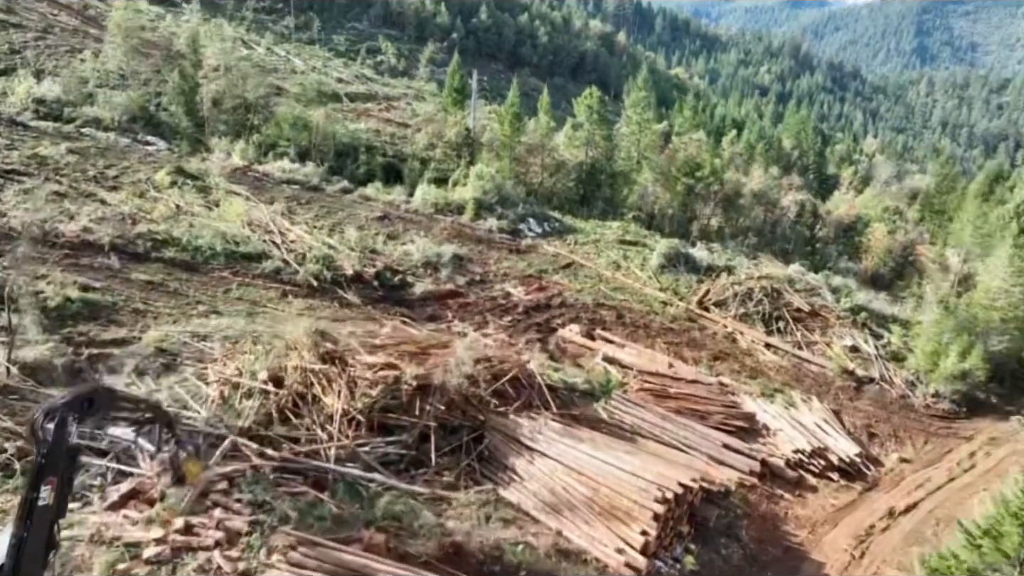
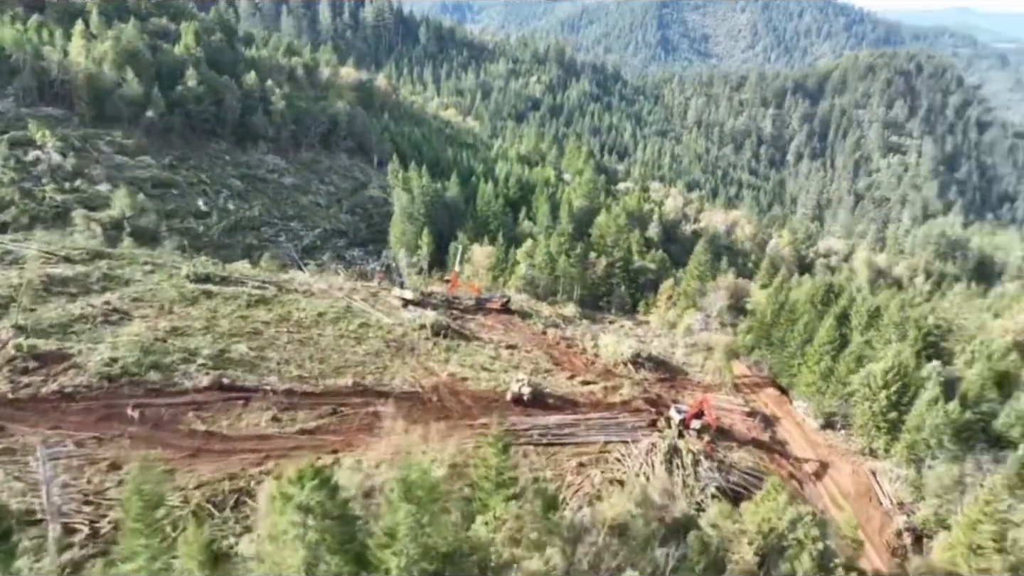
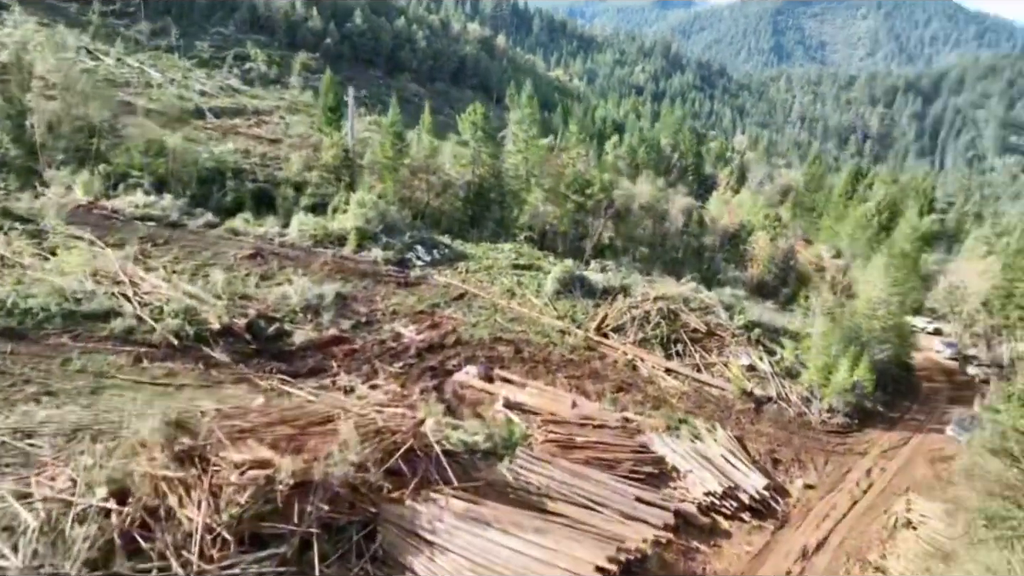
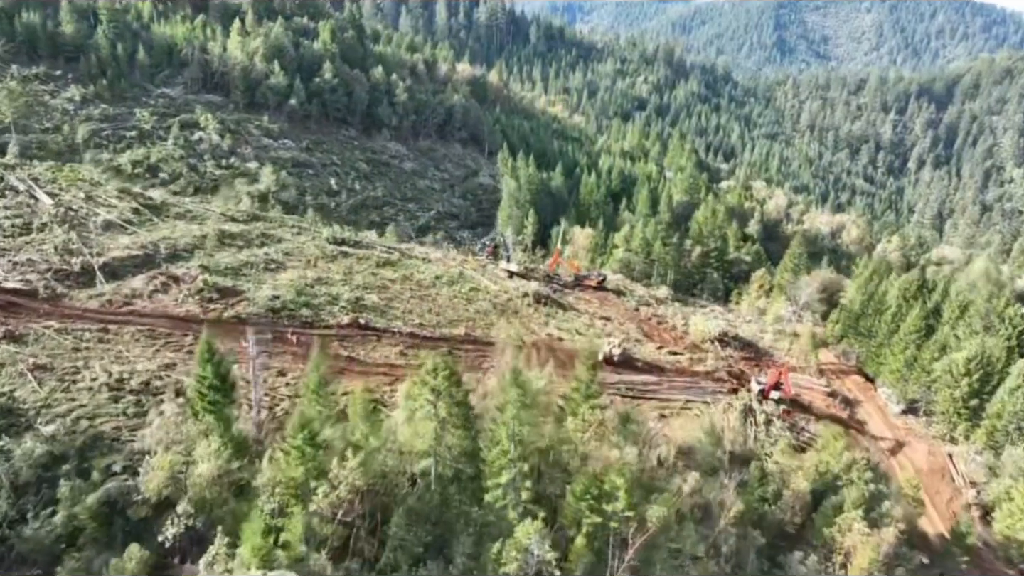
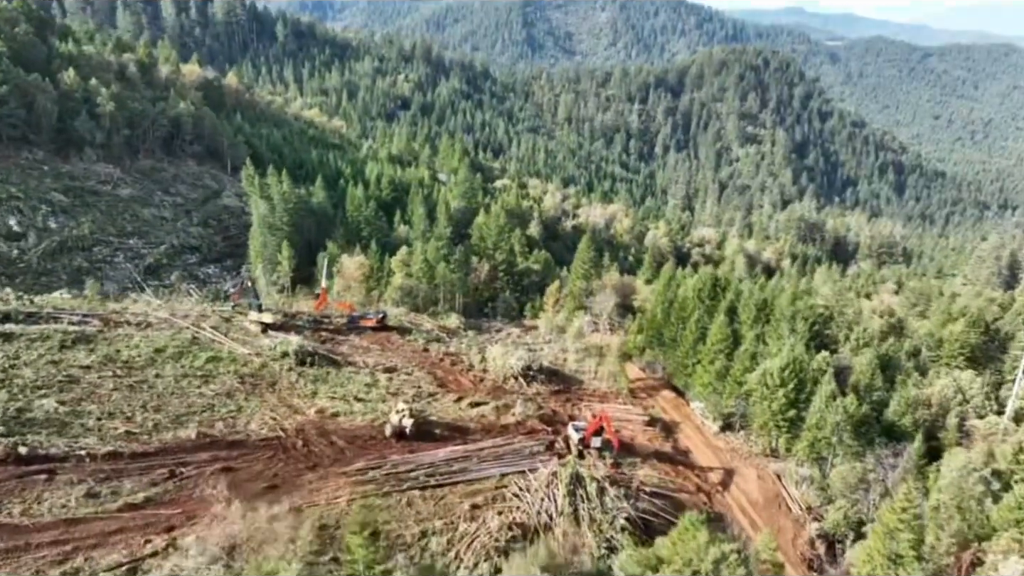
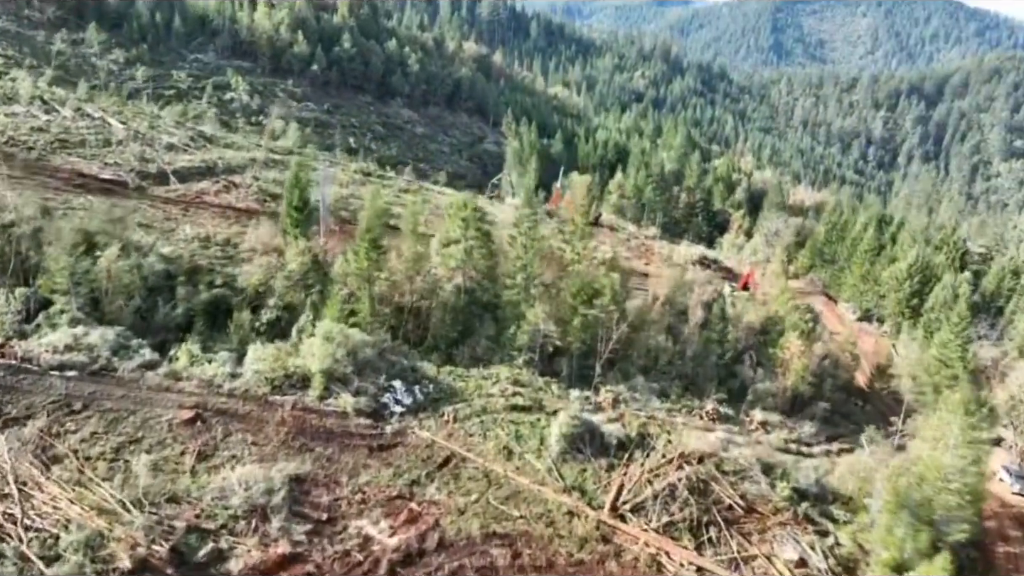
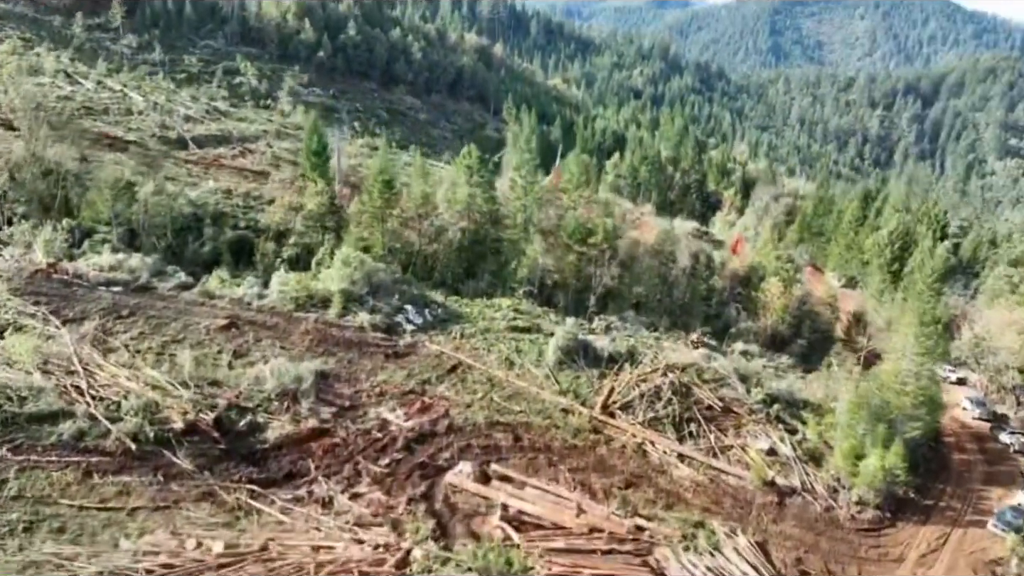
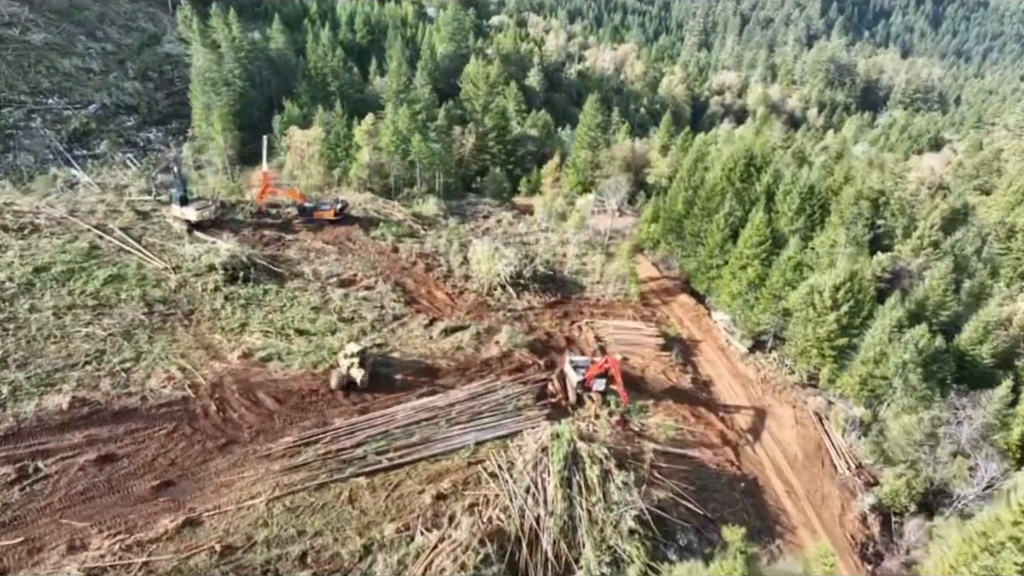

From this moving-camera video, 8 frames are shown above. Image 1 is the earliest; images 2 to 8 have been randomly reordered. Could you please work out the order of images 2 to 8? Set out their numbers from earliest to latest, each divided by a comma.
3, 7, 6, 4, 2, 5, 8
